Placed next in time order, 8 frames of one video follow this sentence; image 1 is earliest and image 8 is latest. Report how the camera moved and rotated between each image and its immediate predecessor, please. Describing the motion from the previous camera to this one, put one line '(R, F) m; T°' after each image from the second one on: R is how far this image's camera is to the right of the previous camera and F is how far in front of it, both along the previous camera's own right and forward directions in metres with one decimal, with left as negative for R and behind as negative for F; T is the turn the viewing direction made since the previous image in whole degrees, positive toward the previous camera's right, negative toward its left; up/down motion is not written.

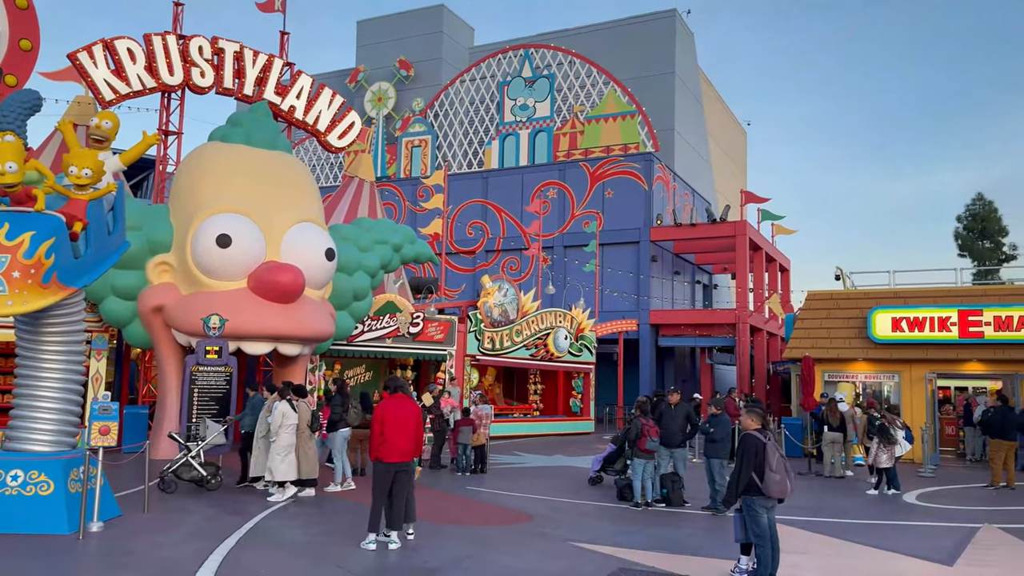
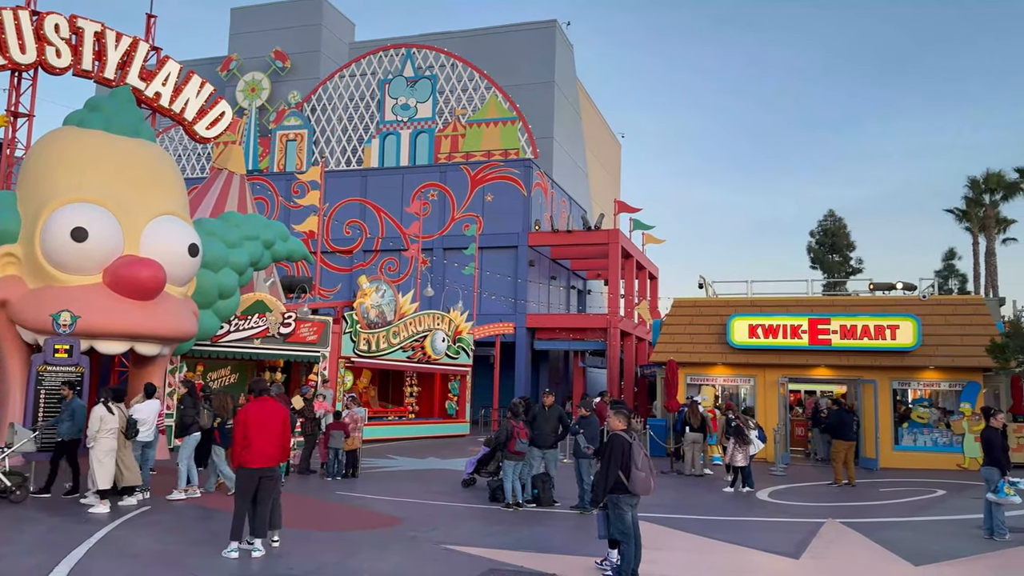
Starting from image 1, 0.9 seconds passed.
(+0.5, 0.0) m; +8°
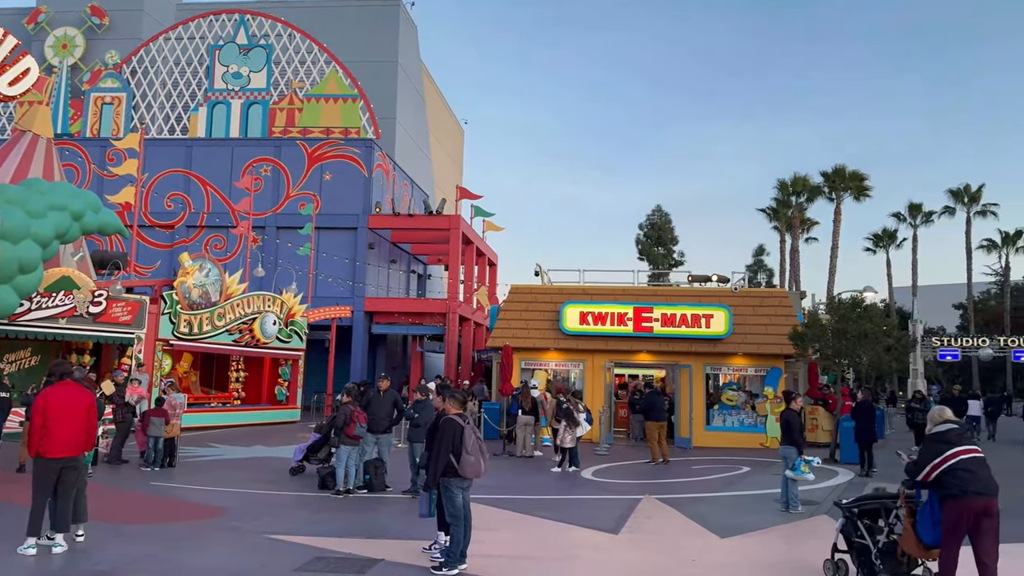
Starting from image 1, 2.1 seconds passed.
(+0.7, 0.0) m; +10°
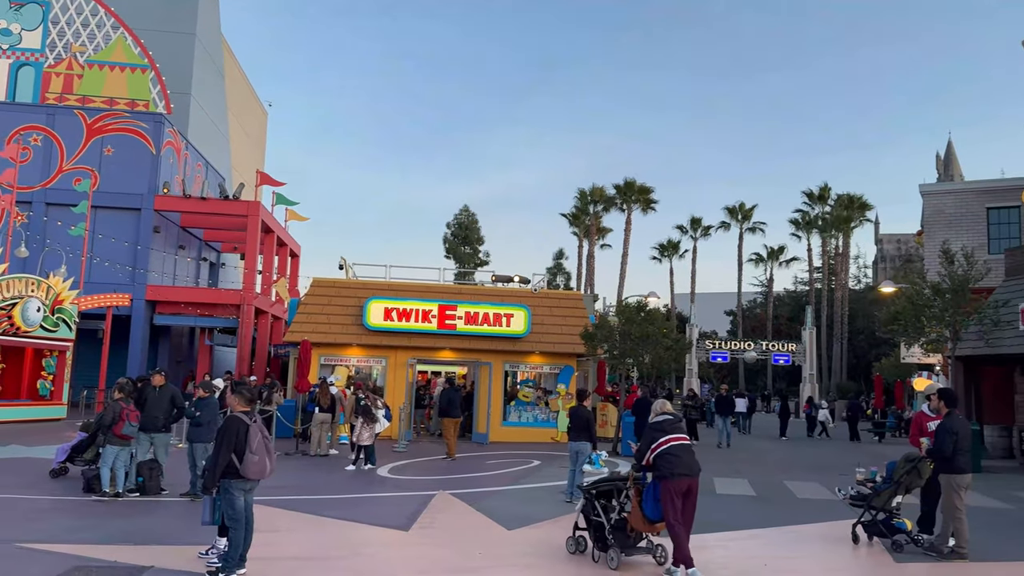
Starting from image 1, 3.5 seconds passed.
(+0.7, -0.1) m; +13°
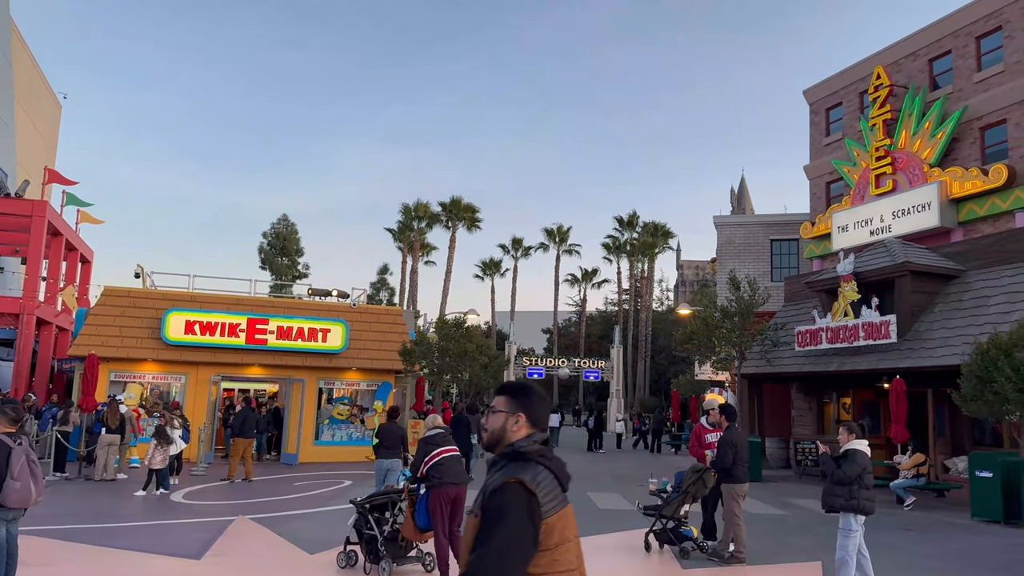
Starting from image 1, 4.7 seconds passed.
(+0.8, -0.1) m; +11°
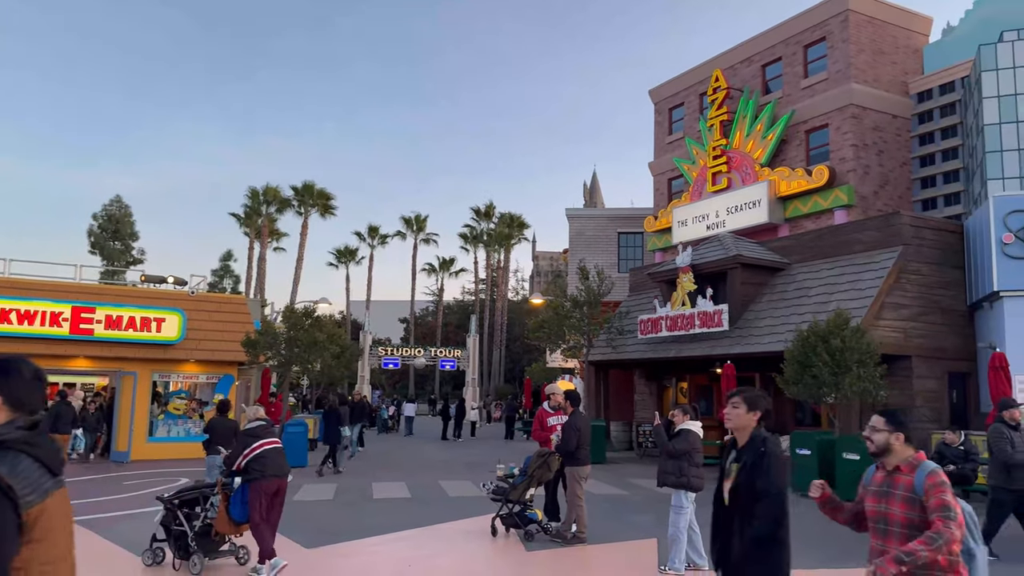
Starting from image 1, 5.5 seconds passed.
(+0.6, -0.1) m; +9°
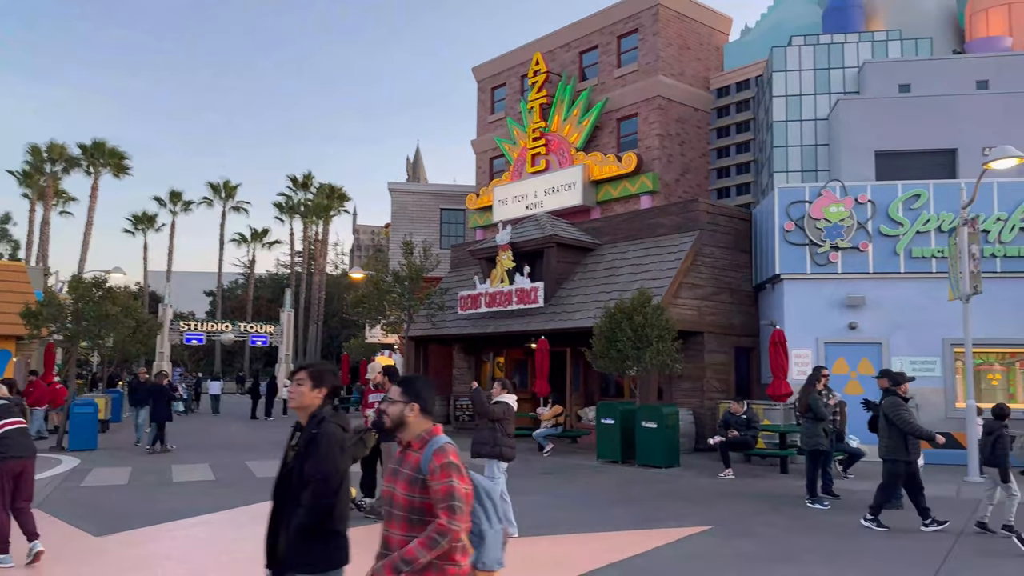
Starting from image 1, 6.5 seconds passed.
(+0.2, 0.0) m; +13°
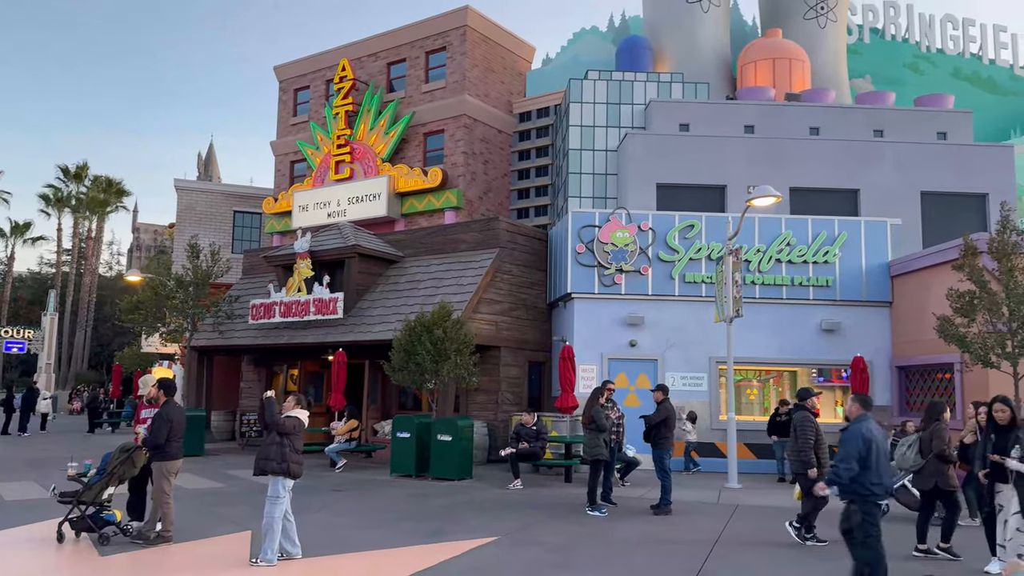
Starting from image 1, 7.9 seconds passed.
(+0.4, -0.1) m; +14°
